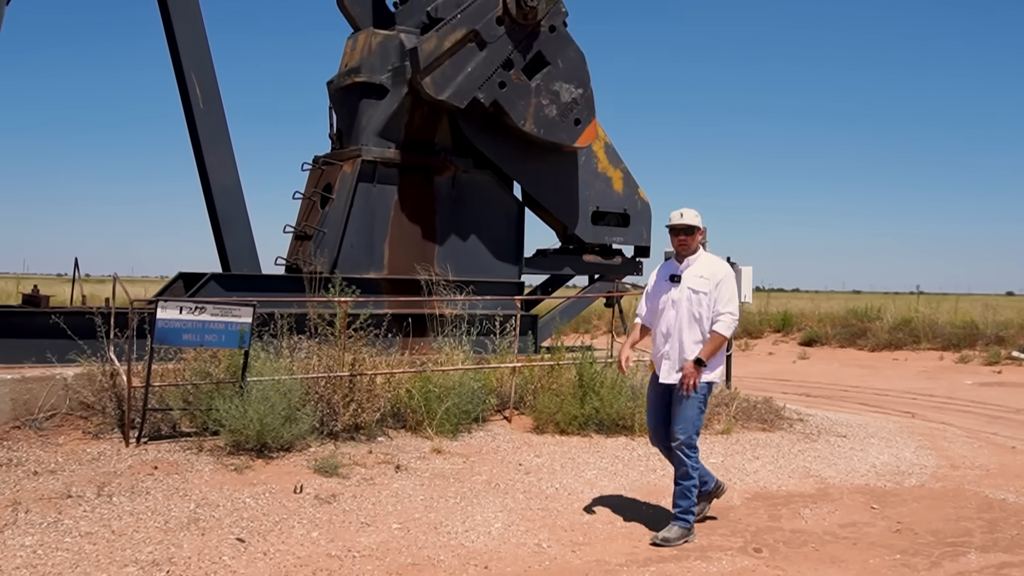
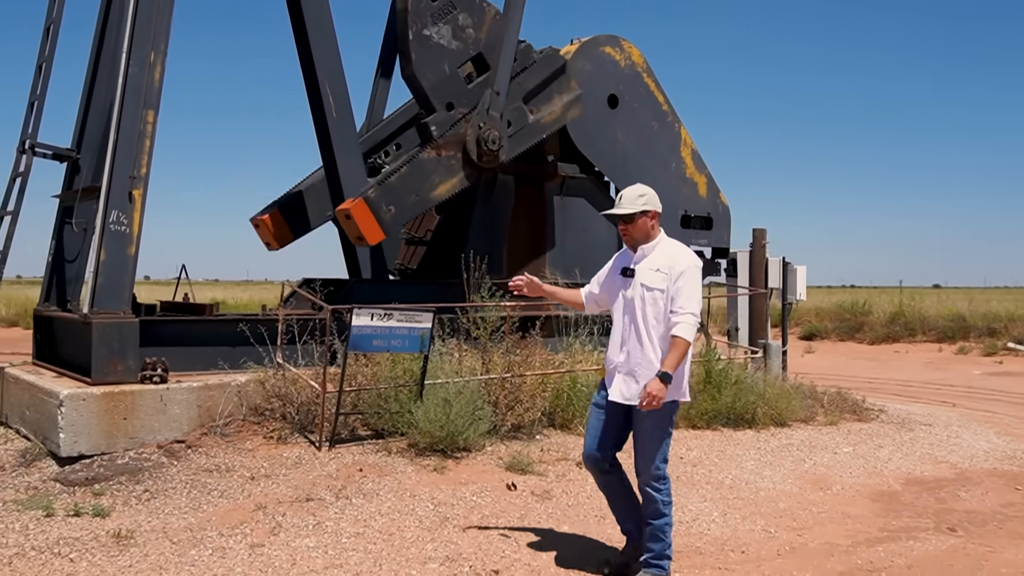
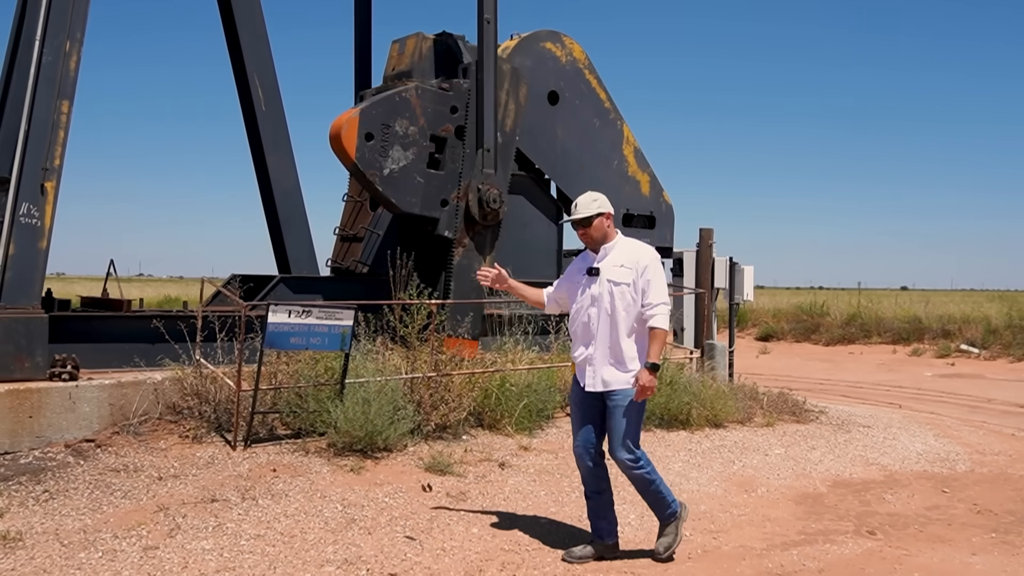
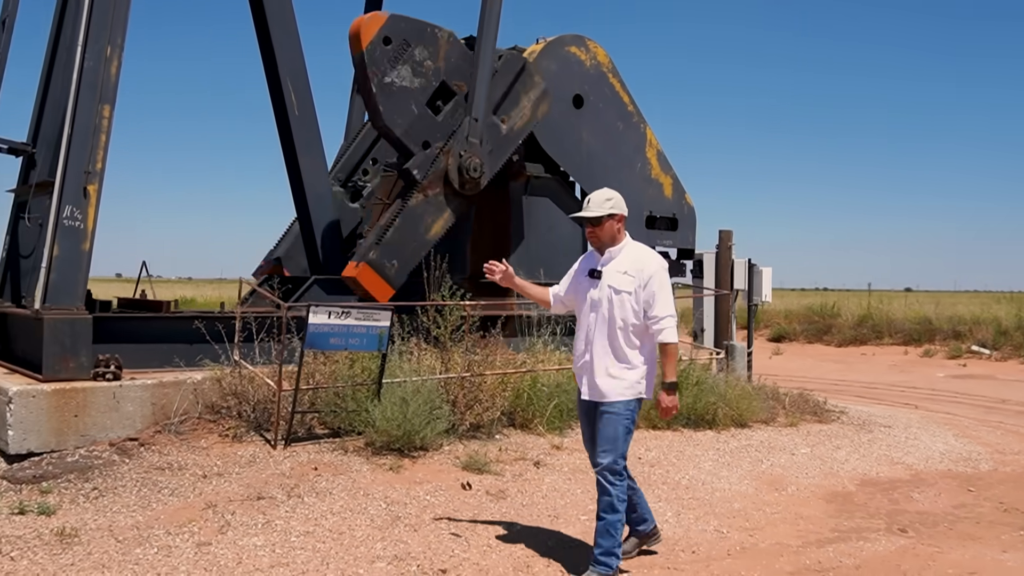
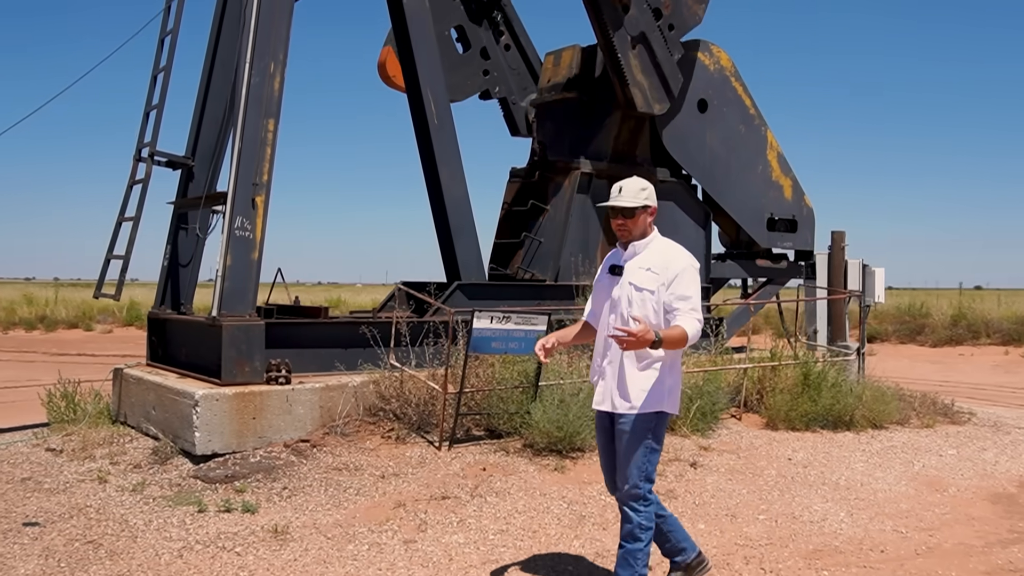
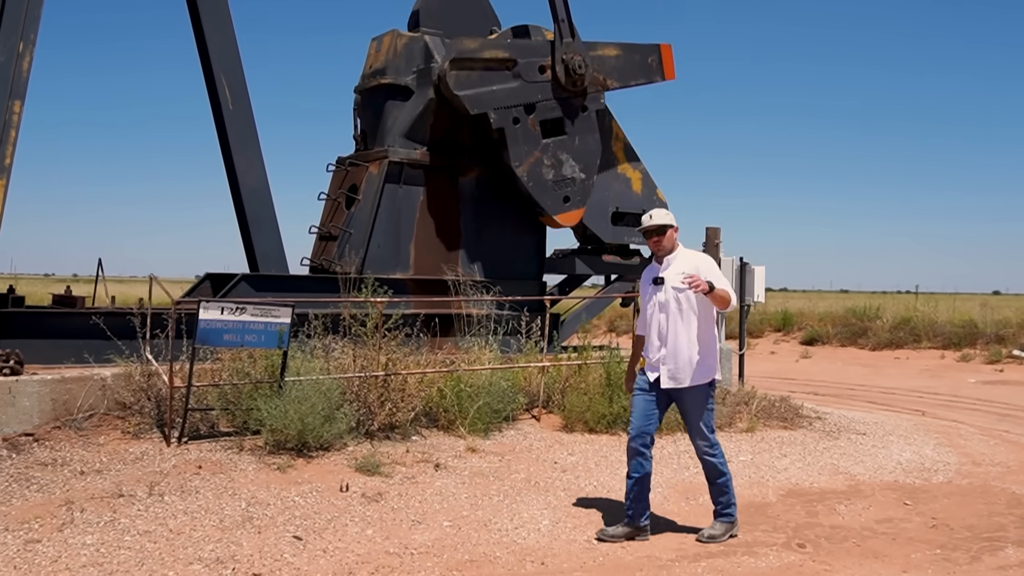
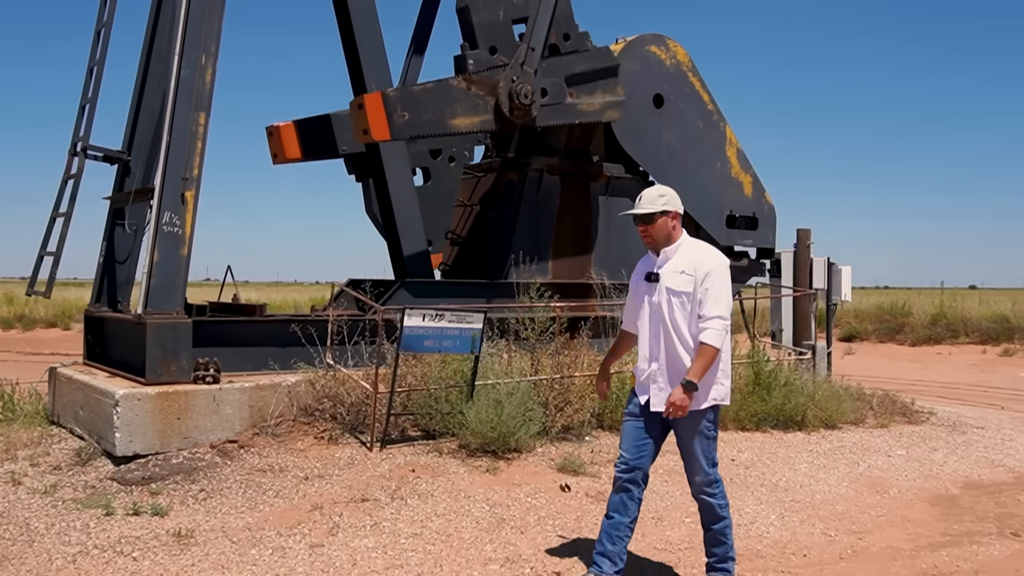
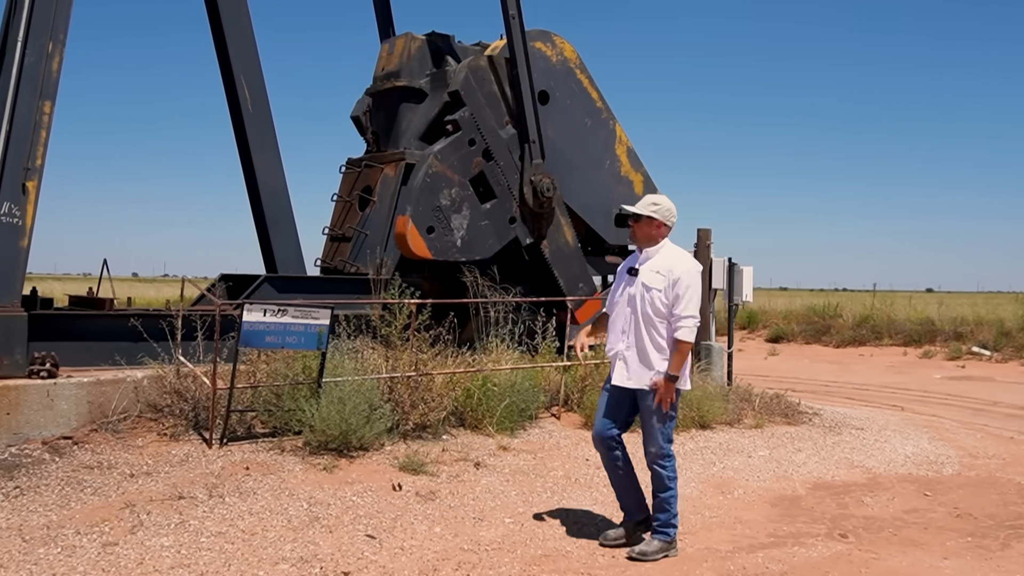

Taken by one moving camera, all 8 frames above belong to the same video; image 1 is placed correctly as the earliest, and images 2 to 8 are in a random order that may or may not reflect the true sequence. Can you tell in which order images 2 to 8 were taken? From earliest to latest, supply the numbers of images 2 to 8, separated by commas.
6, 8, 3, 4, 2, 7, 5
